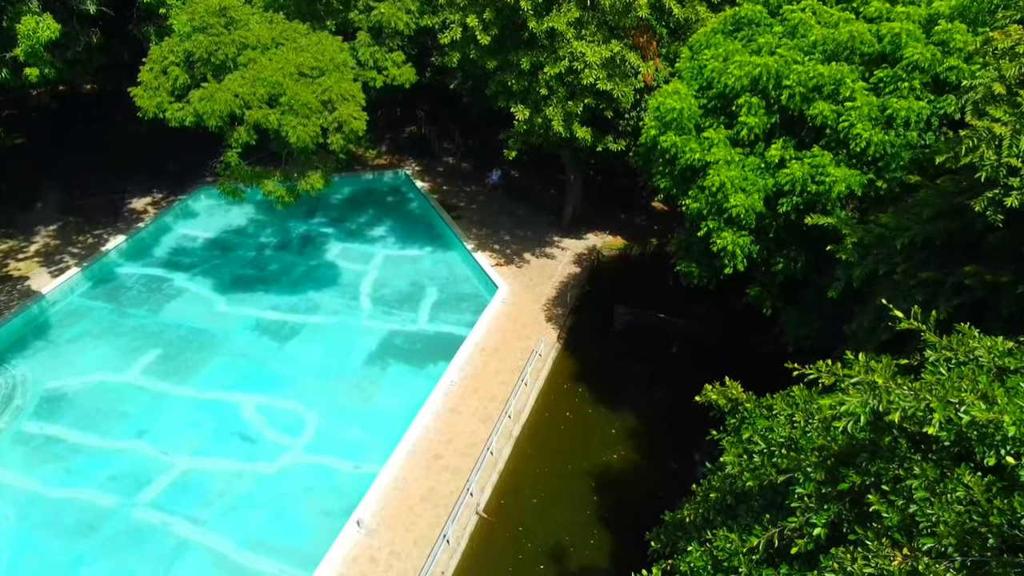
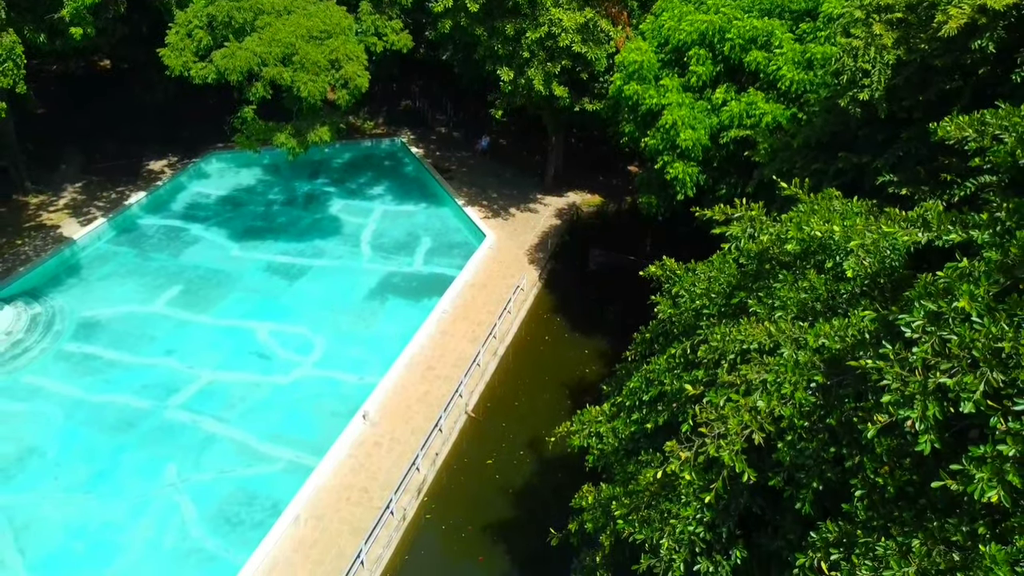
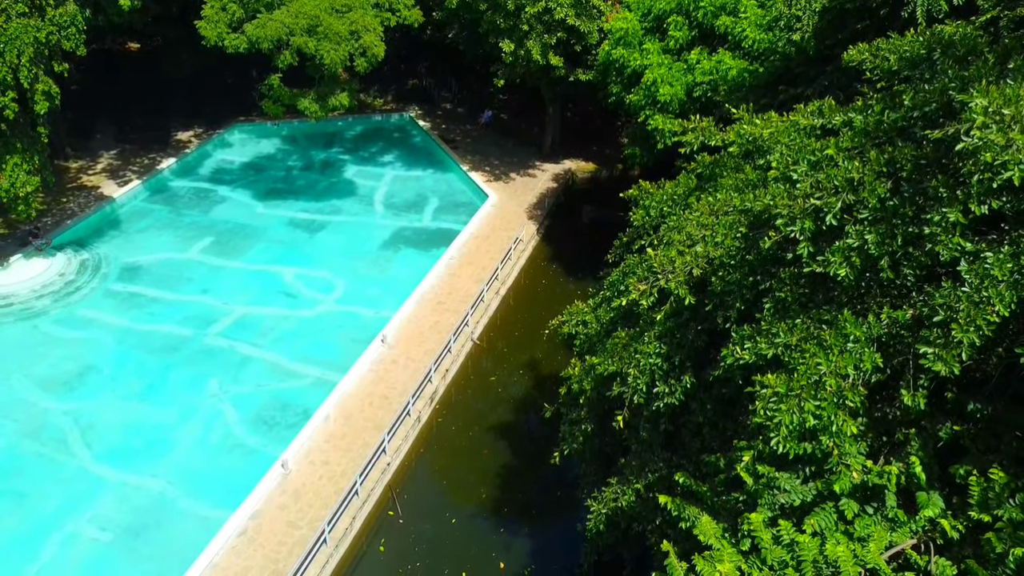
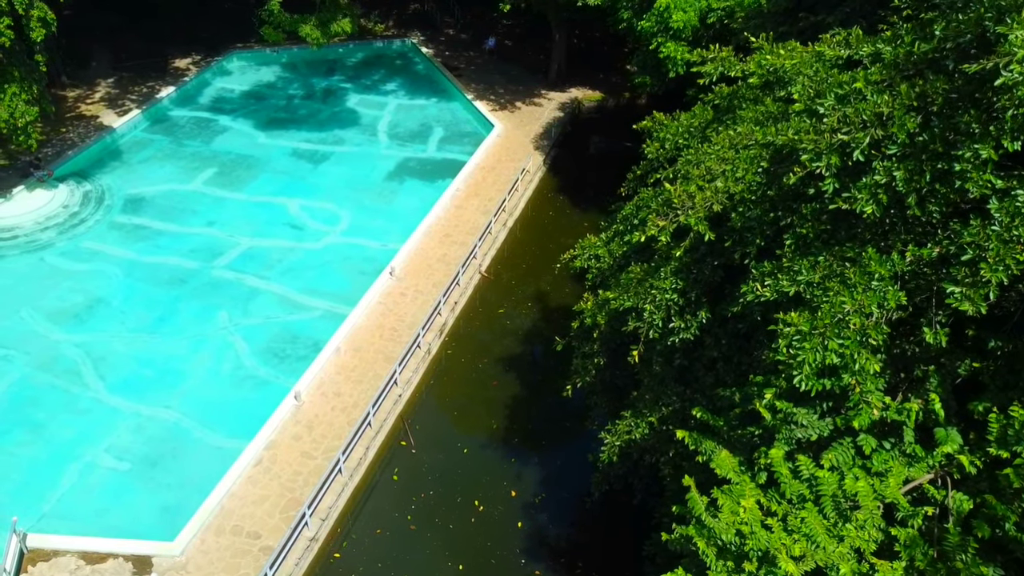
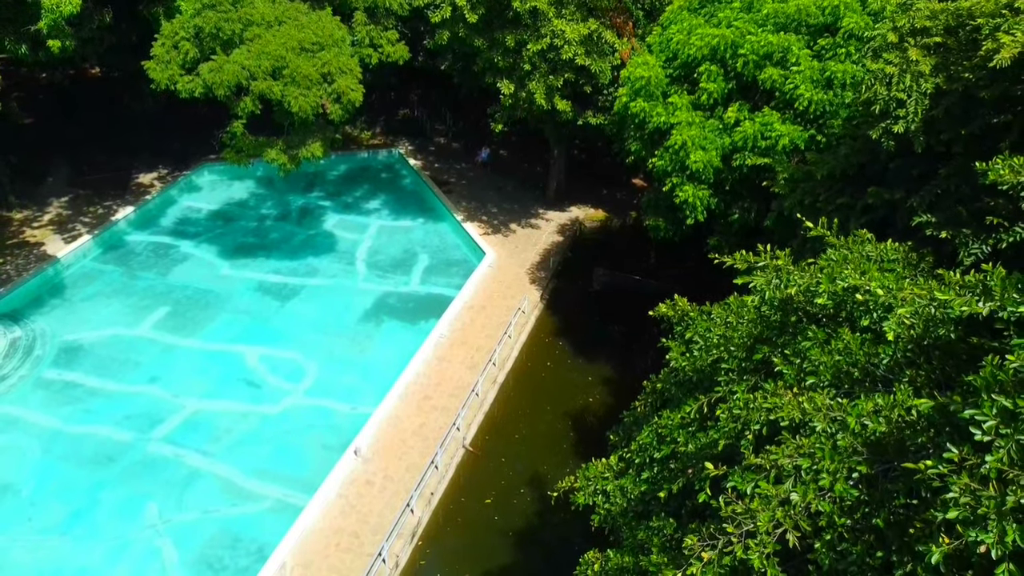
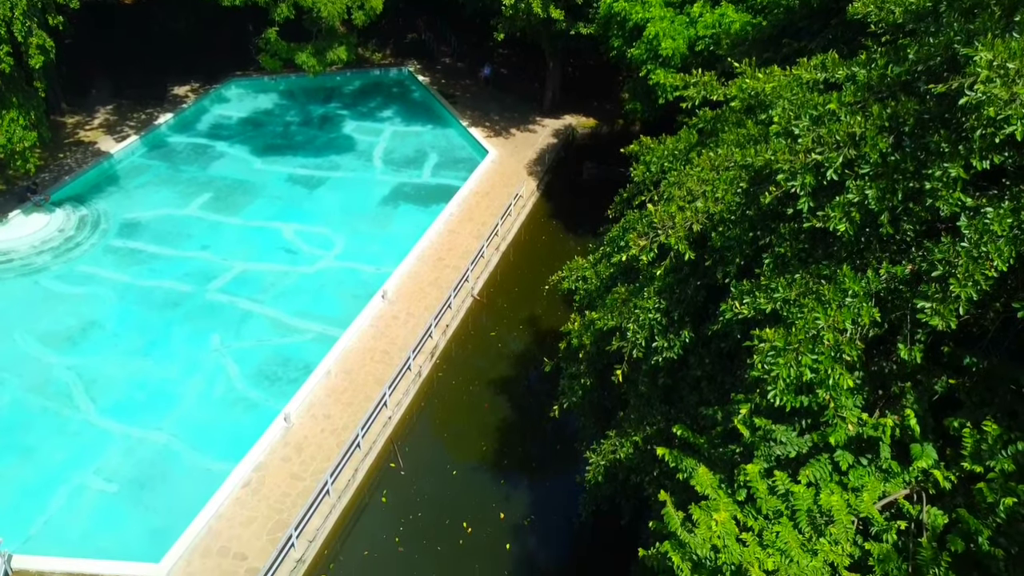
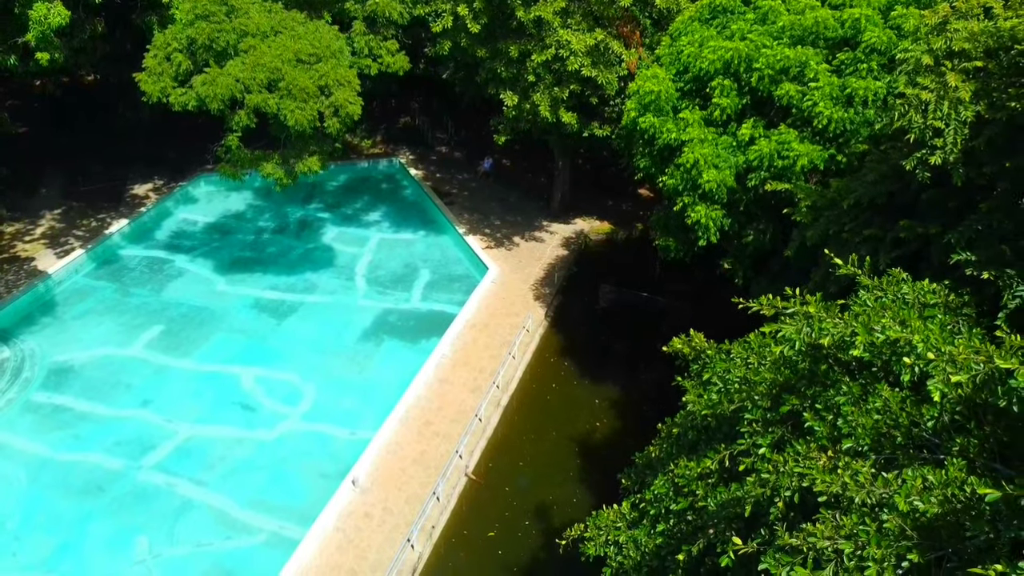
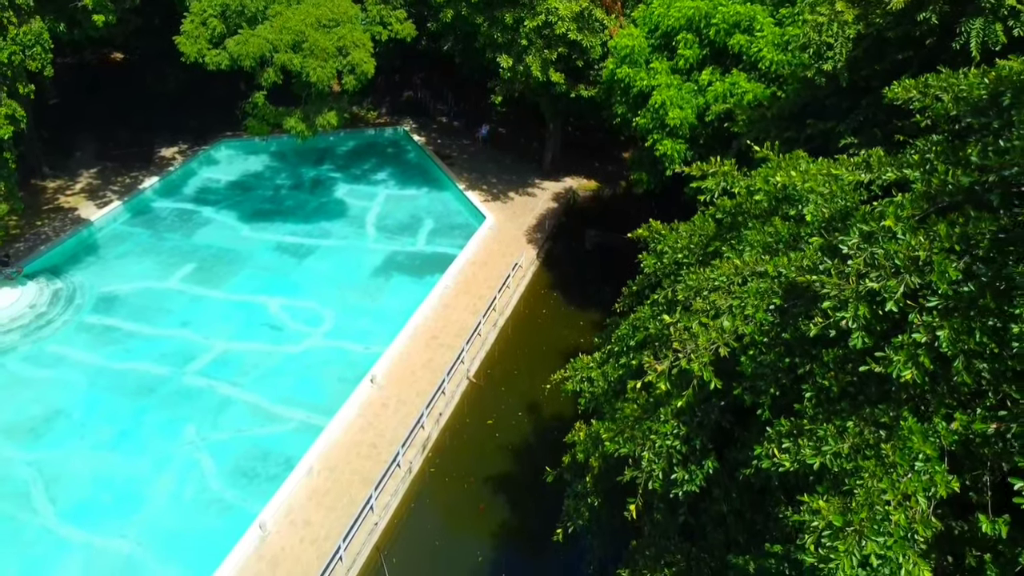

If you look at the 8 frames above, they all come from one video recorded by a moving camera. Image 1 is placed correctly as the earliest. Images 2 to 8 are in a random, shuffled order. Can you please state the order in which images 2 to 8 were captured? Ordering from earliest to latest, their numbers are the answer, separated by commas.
7, 5, 2, 8, 3, 6, 4
